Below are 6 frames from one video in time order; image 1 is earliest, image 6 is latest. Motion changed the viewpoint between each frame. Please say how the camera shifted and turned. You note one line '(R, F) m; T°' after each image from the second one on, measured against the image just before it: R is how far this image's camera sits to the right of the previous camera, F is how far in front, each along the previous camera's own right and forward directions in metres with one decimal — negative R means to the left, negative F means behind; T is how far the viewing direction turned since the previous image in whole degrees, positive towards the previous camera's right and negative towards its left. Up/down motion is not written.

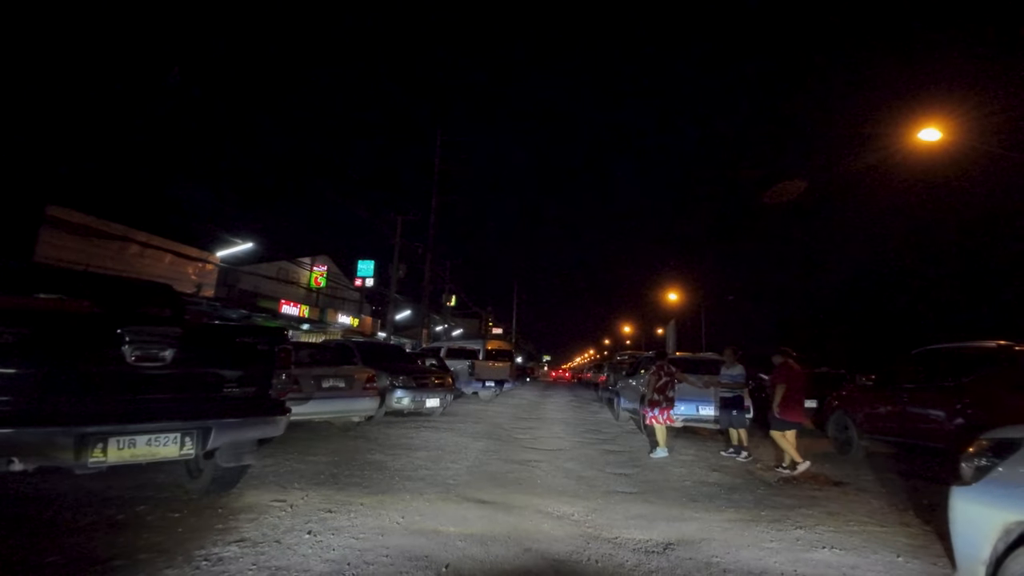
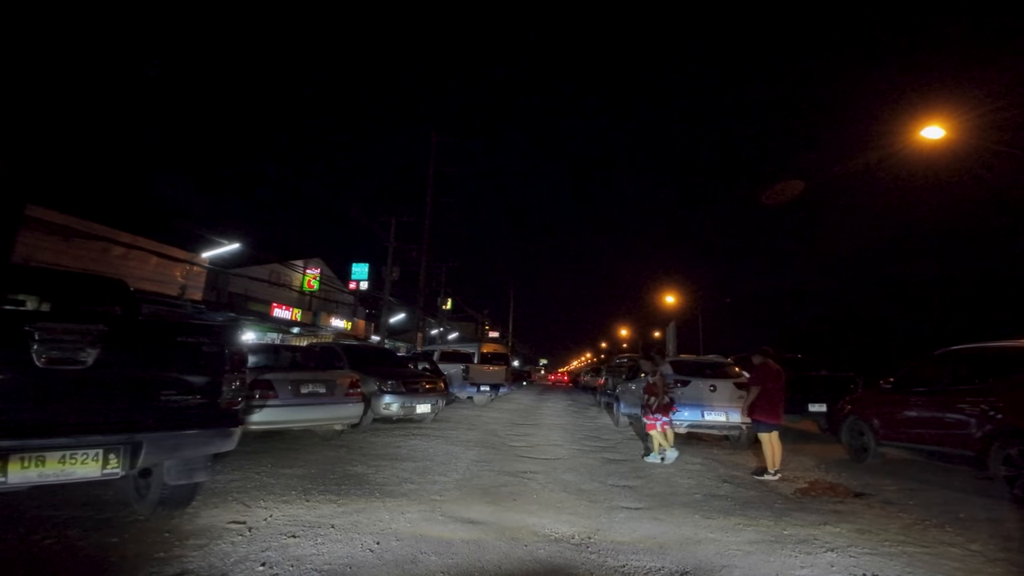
(0.0, +0.6) m; 0°
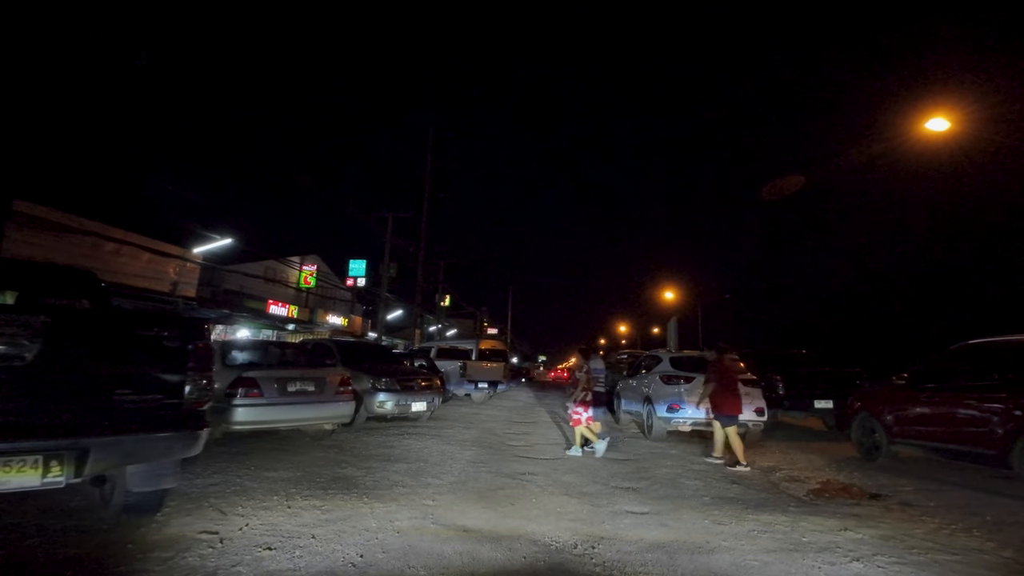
(0.0, +0.4) m; 0°
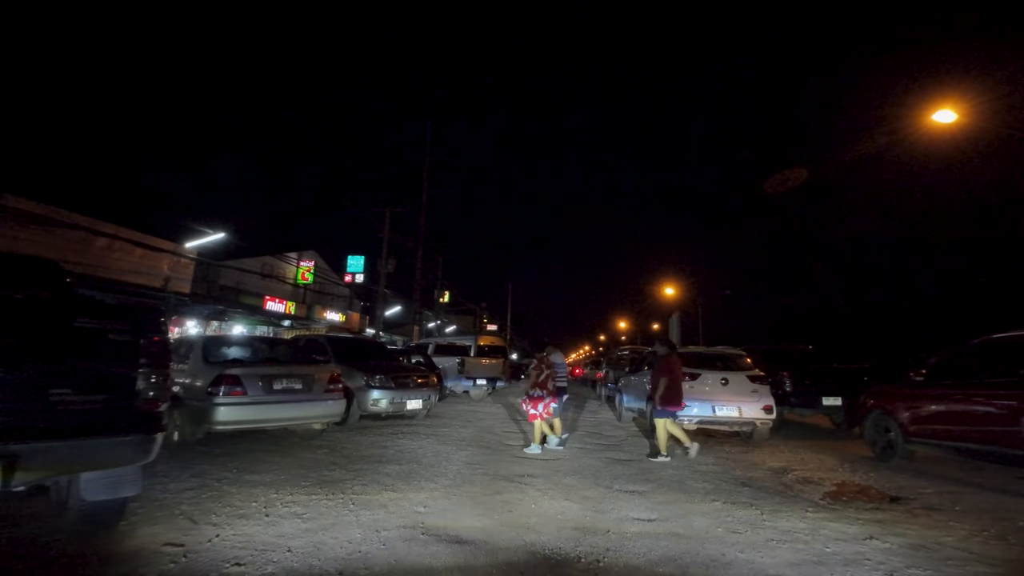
(0.0, +0.4) m; 0°
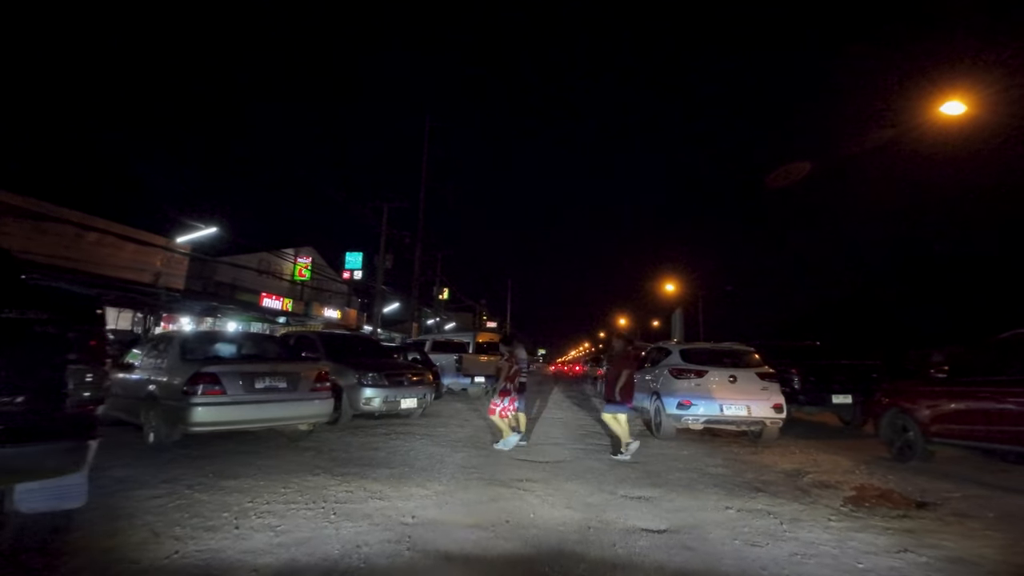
(0.0, +0.4) m; 0°
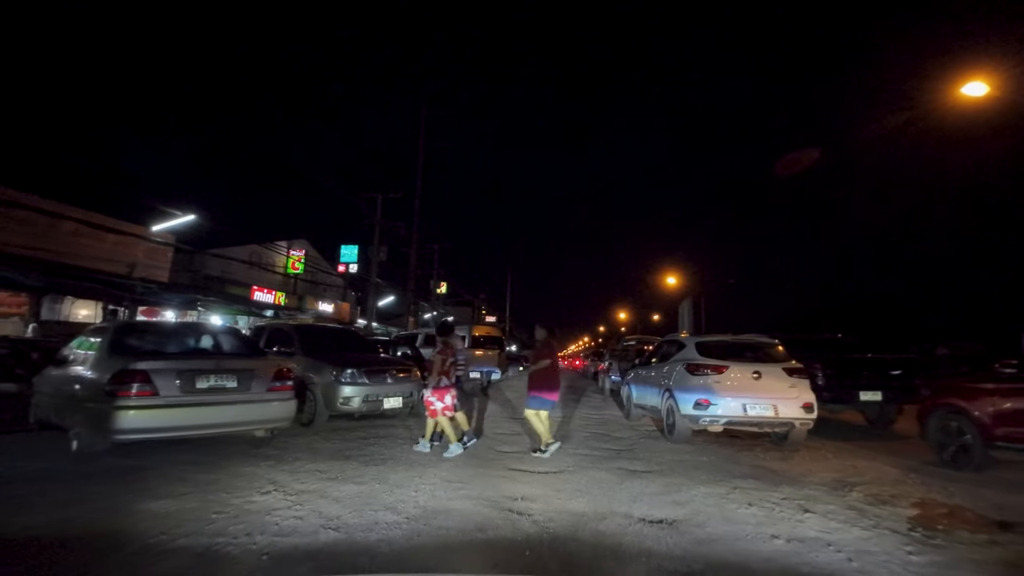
(+0.1, +1.1) m; 0°
